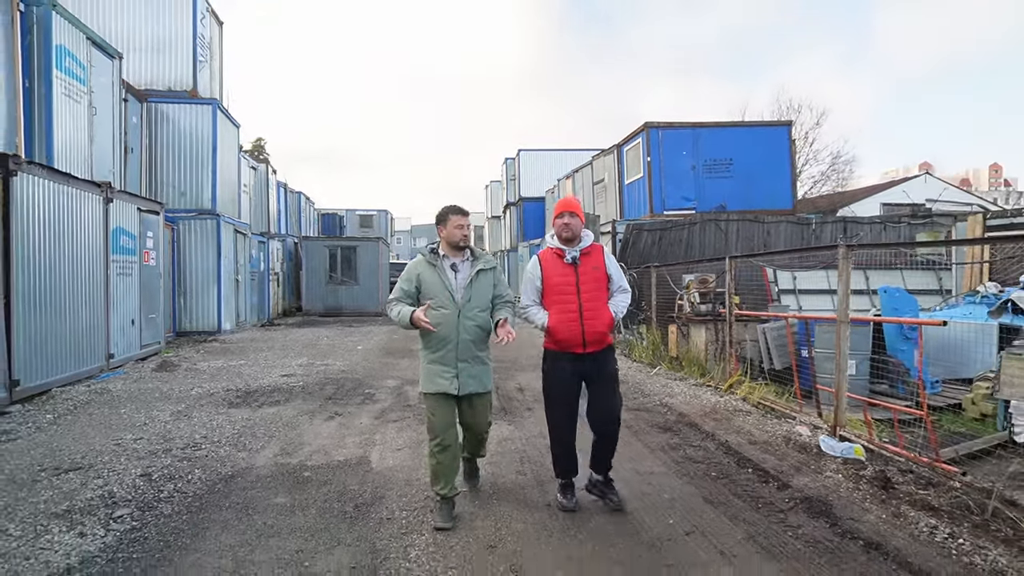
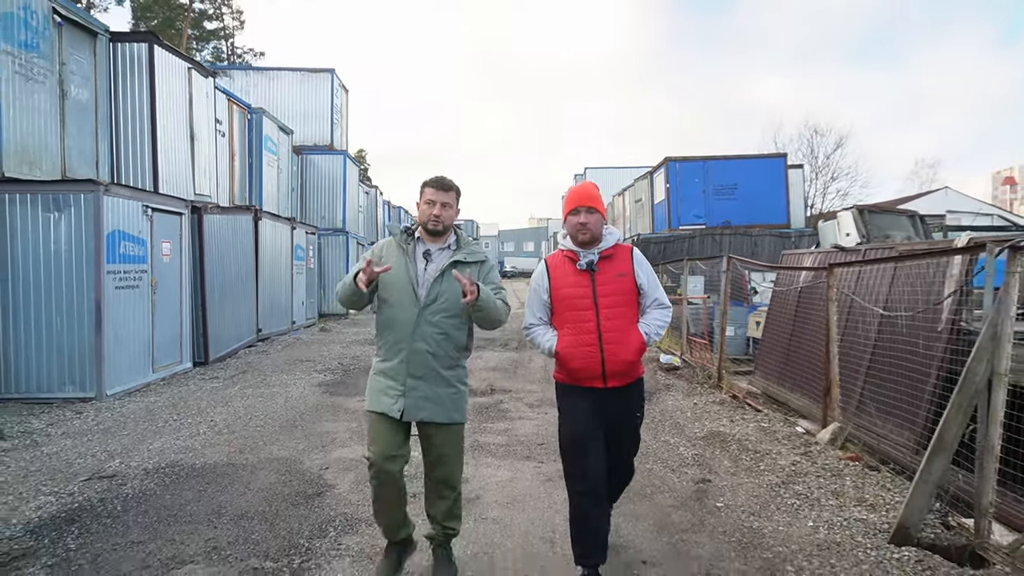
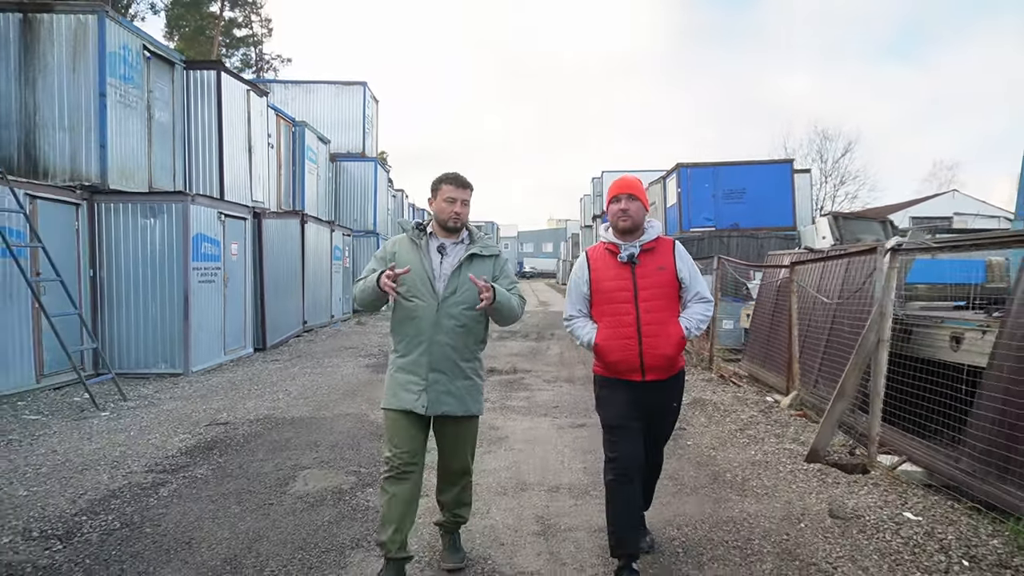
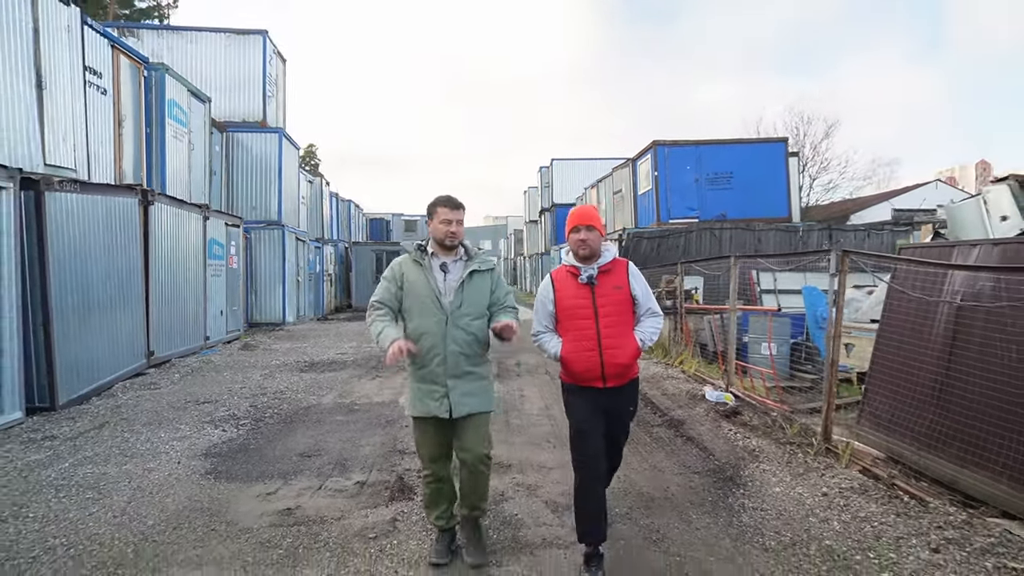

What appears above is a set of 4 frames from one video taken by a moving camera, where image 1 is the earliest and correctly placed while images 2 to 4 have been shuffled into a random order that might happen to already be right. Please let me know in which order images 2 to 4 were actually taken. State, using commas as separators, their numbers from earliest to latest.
4, 2, 3
